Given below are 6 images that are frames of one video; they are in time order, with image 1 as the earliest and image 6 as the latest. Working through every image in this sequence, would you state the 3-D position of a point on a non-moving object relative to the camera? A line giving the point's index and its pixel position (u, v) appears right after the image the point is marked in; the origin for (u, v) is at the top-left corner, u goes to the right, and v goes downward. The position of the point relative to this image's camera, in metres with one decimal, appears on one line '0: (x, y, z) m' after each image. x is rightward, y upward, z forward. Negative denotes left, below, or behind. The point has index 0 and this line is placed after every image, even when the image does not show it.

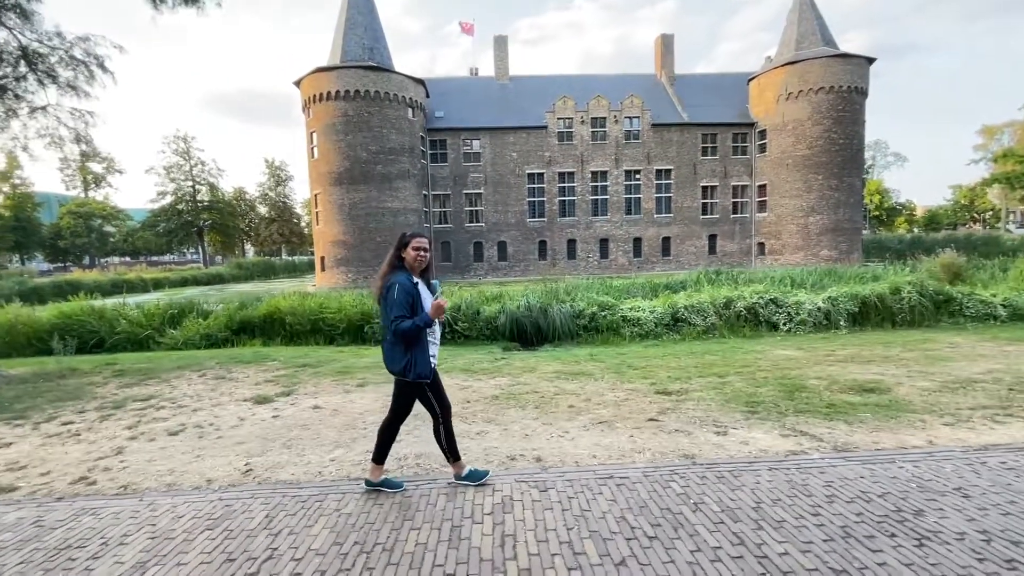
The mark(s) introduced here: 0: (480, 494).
0: (-0.2, -1.2, +3.3) m
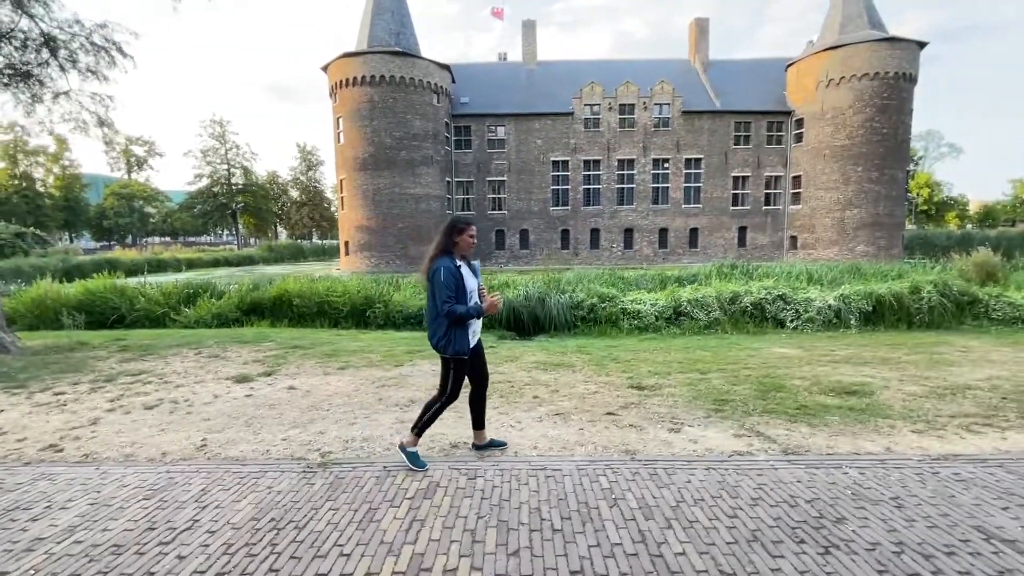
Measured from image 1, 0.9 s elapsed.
0: (-0.6, -1.1, +3.3) m
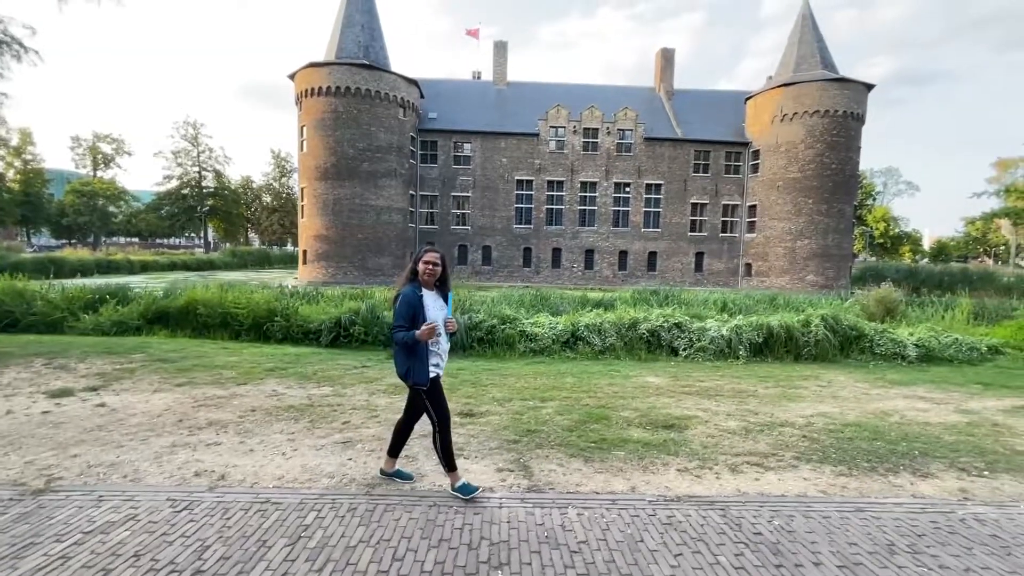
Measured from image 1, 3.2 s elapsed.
0: (-2.3, -1.3, +3.2) m
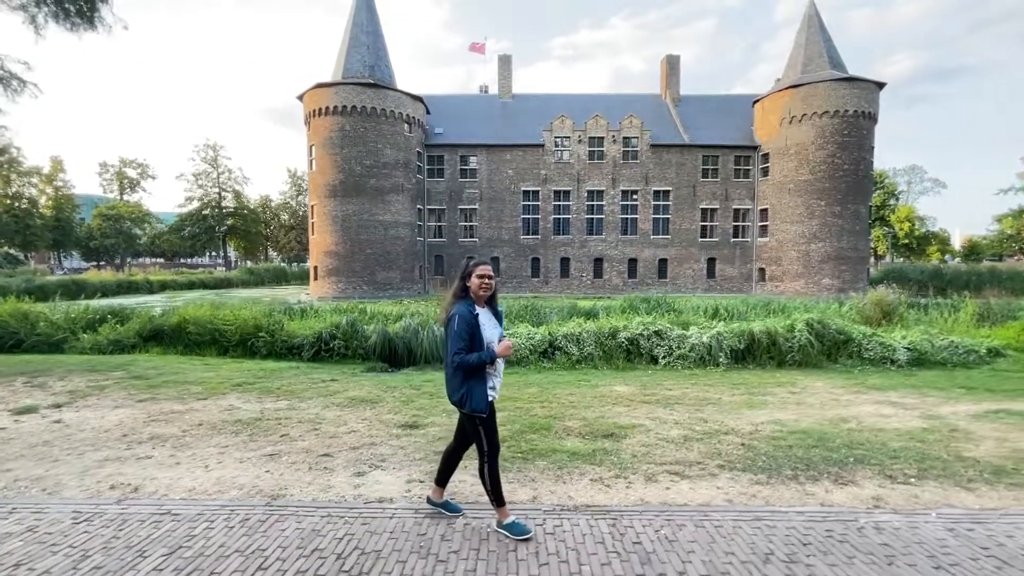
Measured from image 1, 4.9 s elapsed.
0: (-3.0, -1.4, +3.3) m
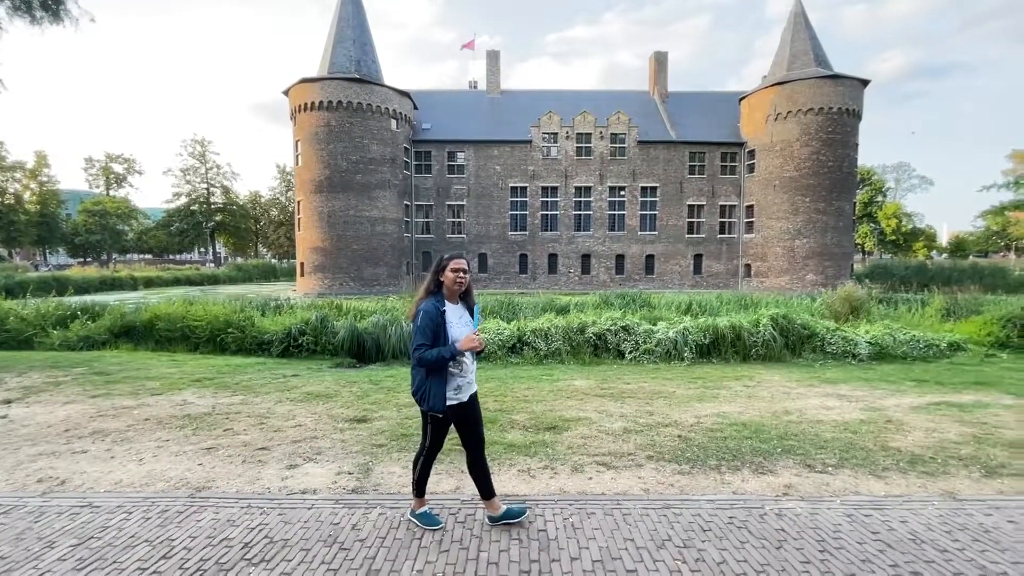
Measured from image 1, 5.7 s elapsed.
0: (-3.5, -1.4, +3.4) m
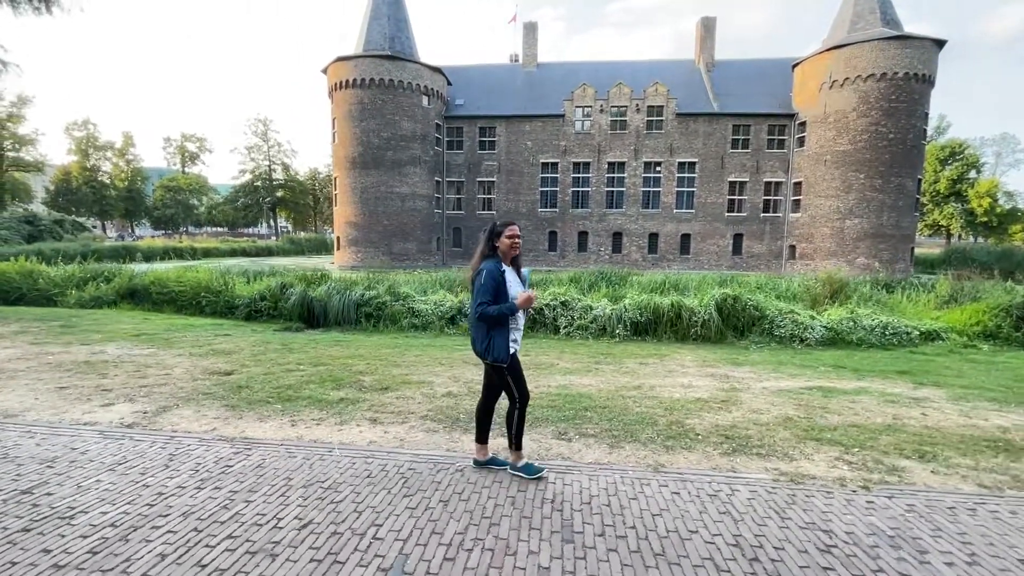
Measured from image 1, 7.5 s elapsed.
0: (-5.5, -1.0, +4.2) m
